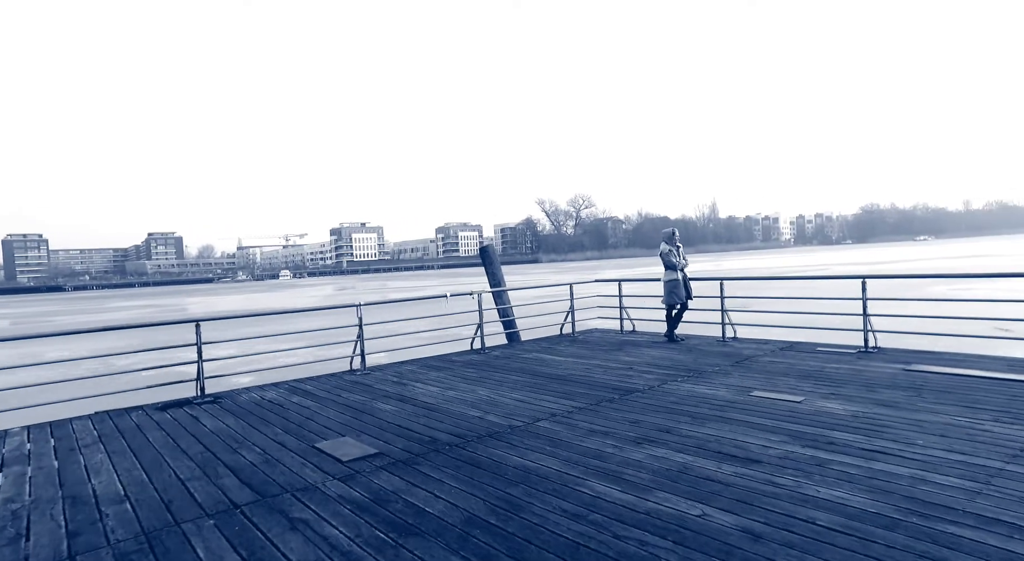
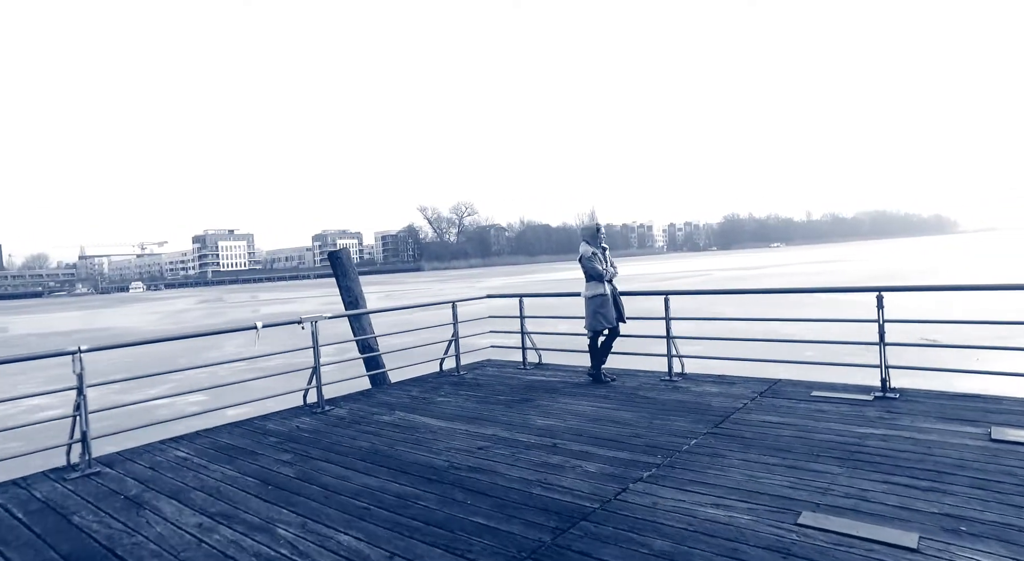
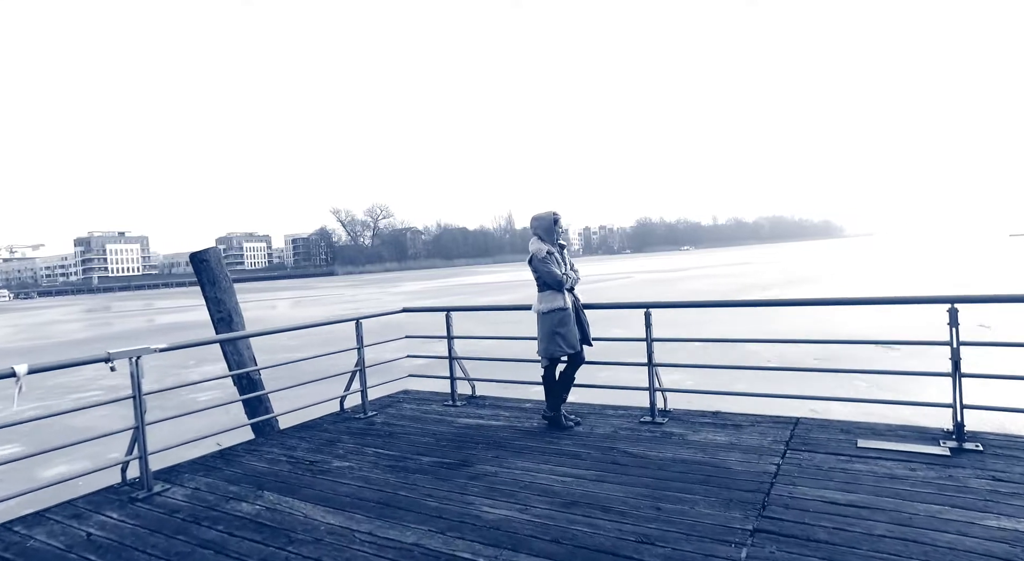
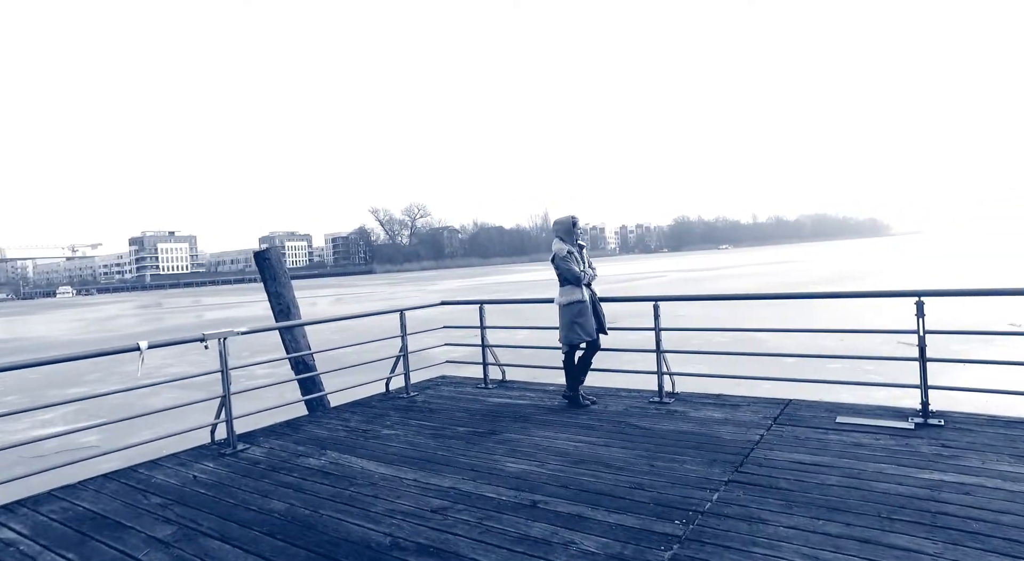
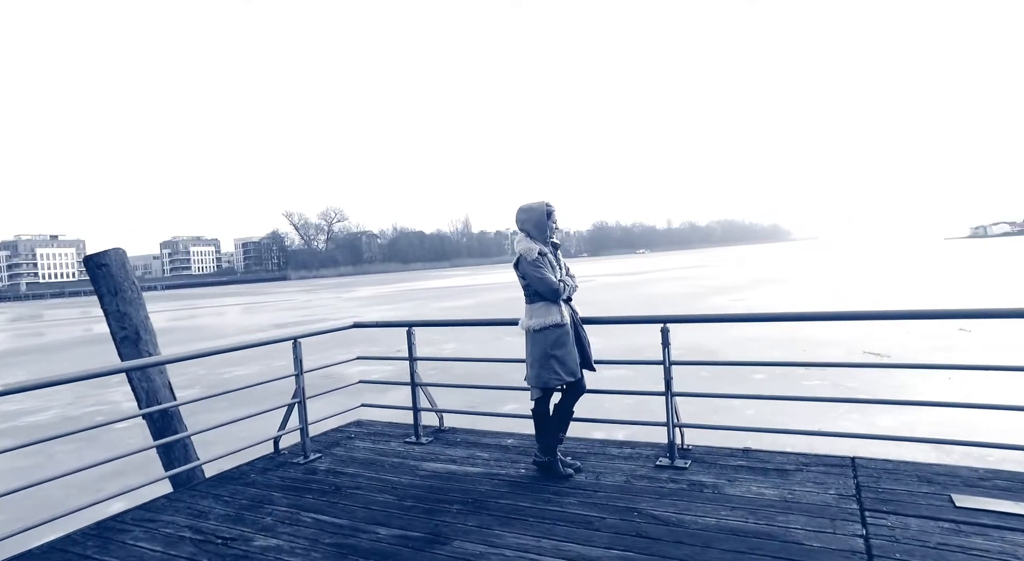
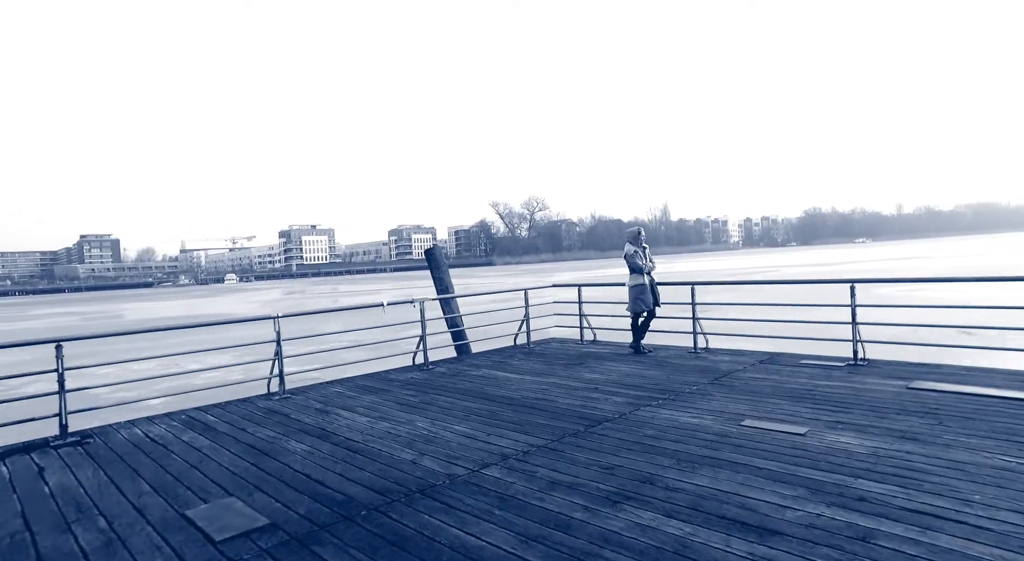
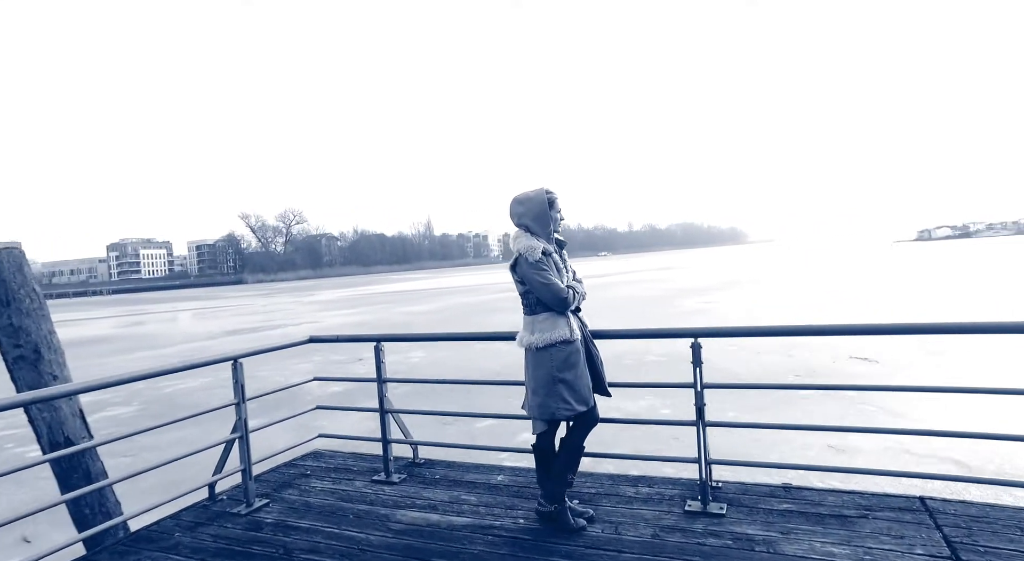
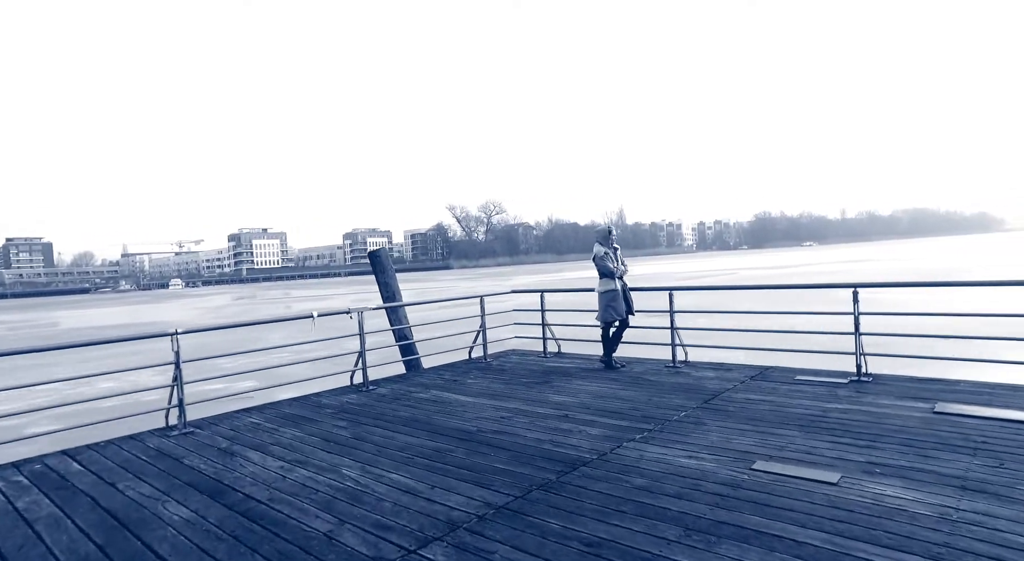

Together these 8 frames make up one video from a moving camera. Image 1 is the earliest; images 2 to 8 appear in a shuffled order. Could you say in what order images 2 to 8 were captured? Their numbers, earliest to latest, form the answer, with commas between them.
6, 8, 2, 4, 3, 5, 7
